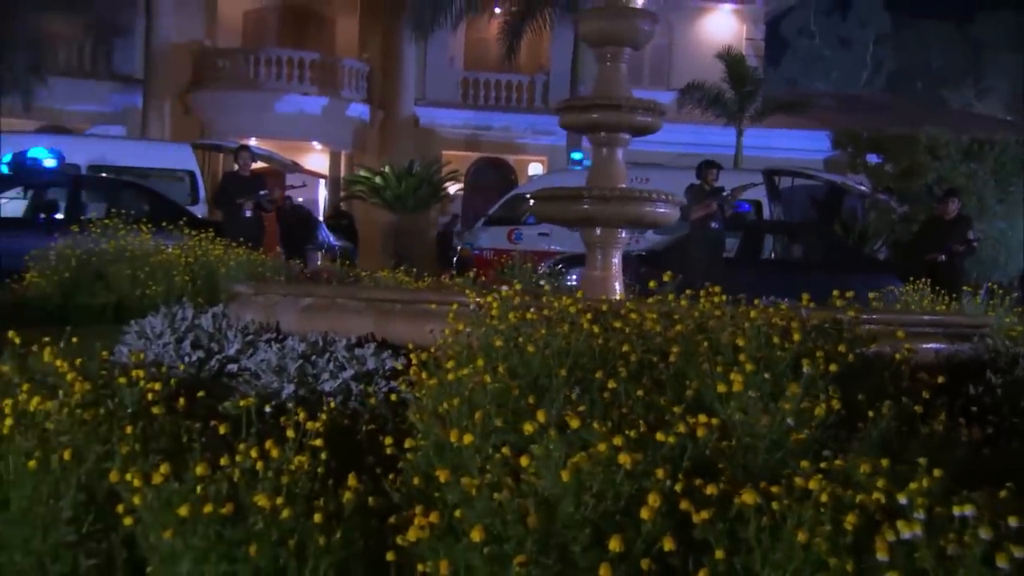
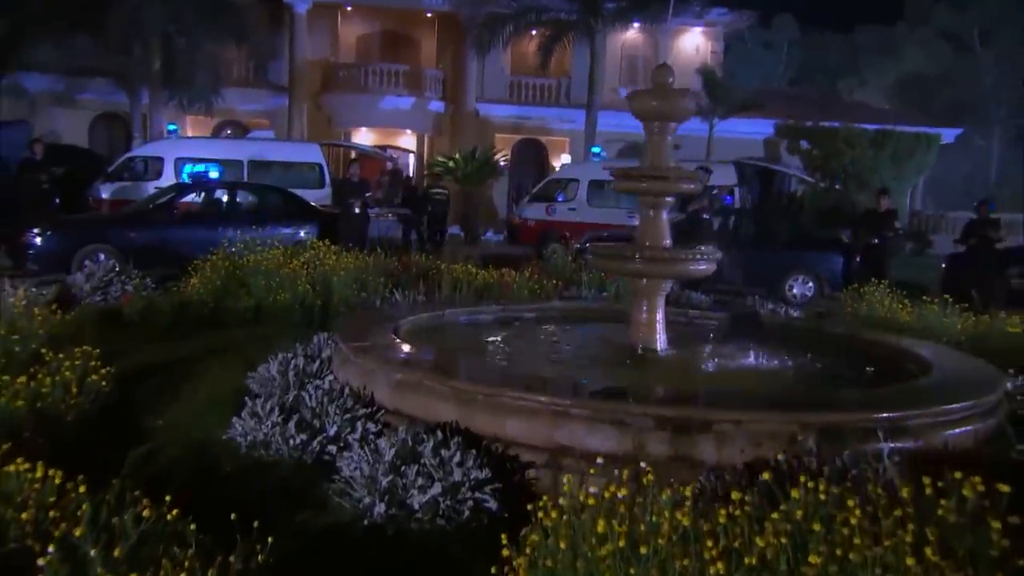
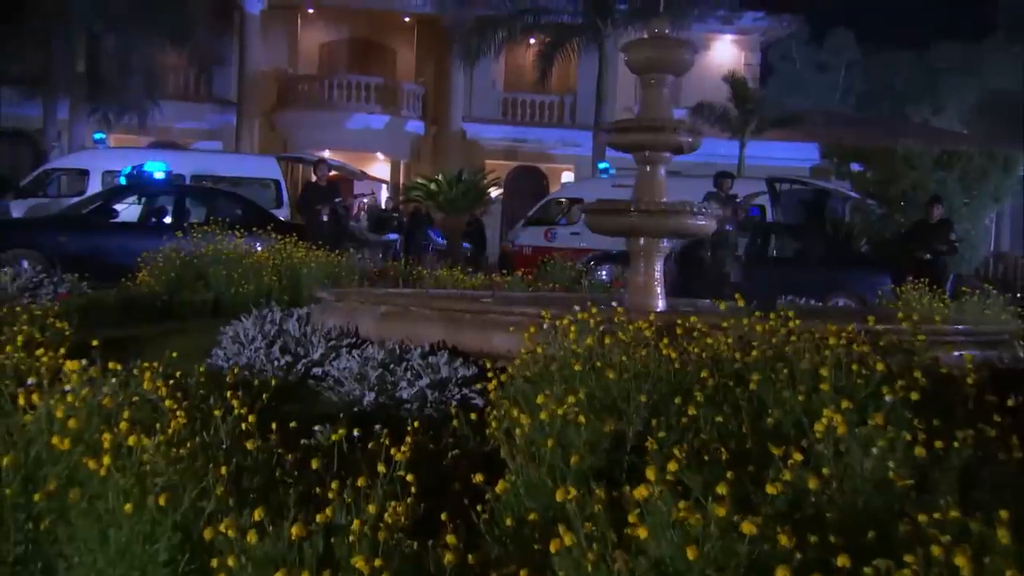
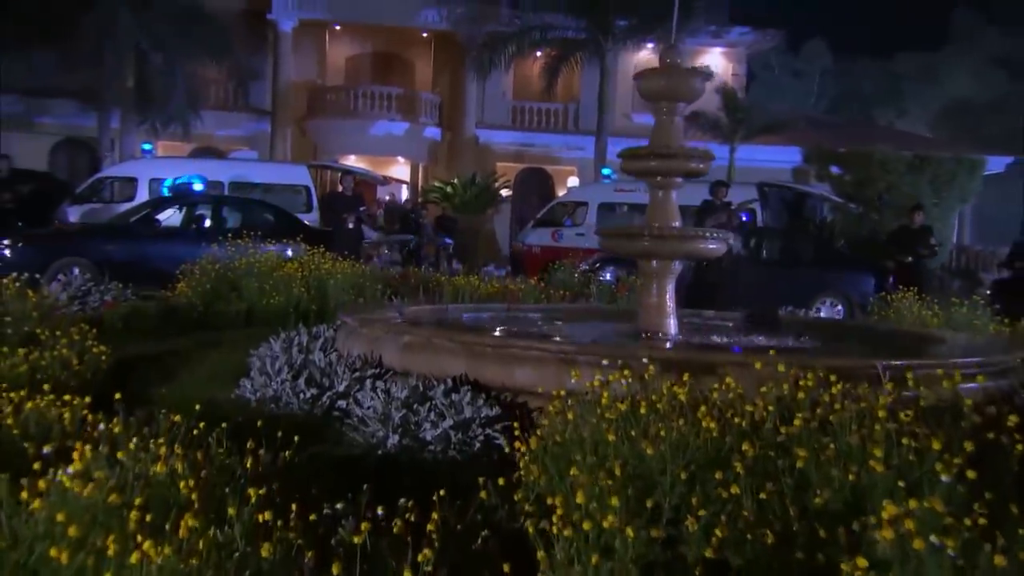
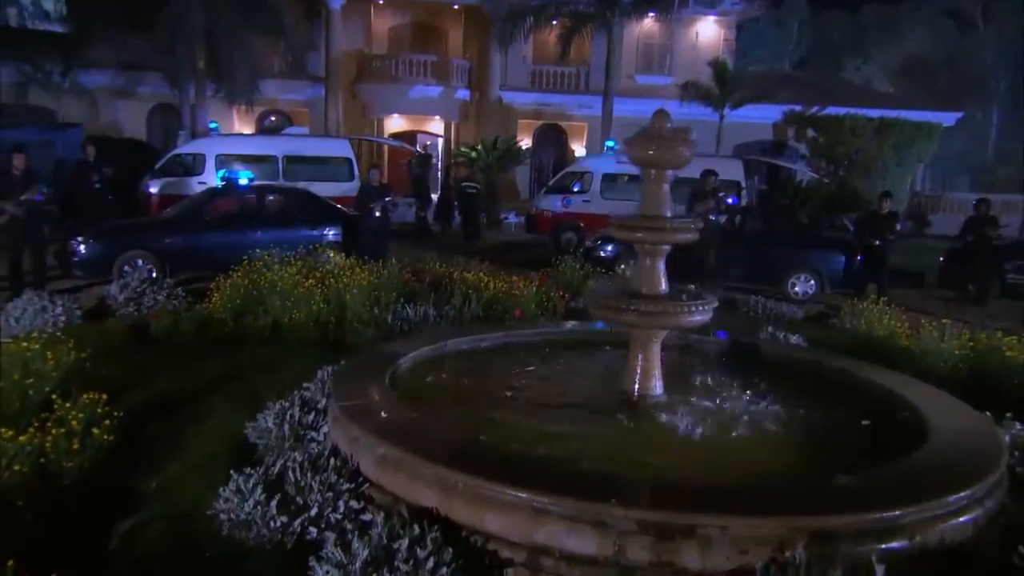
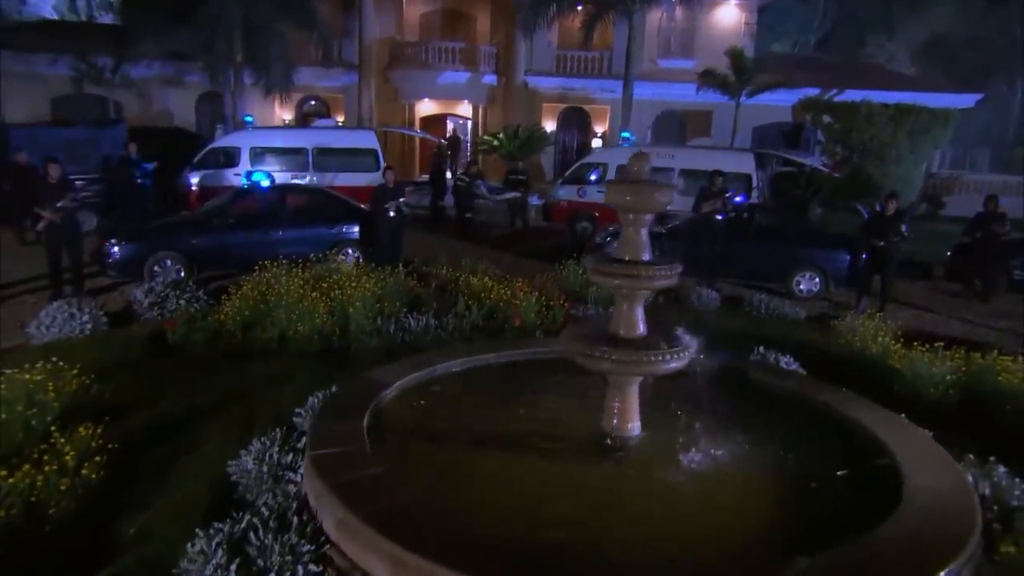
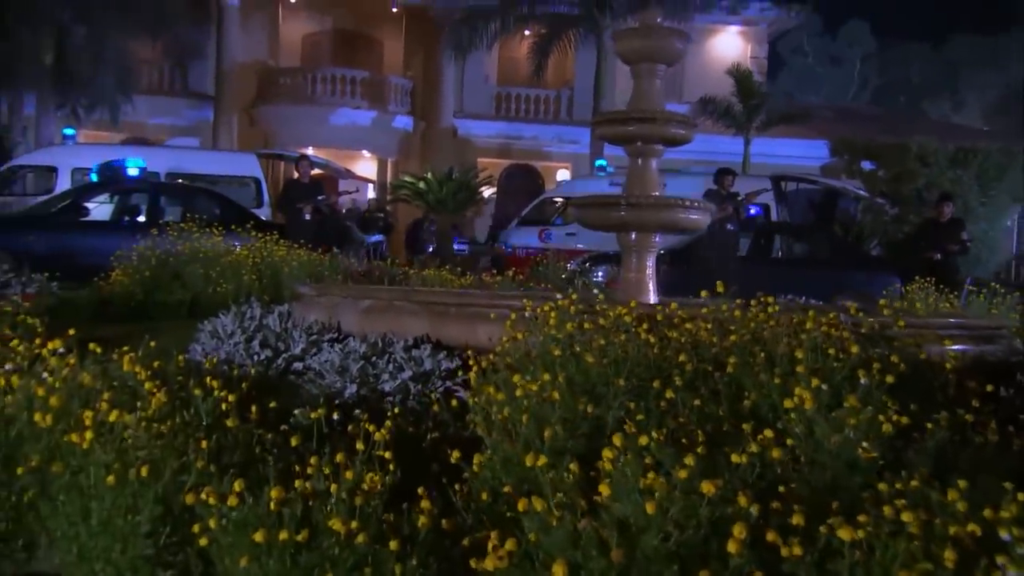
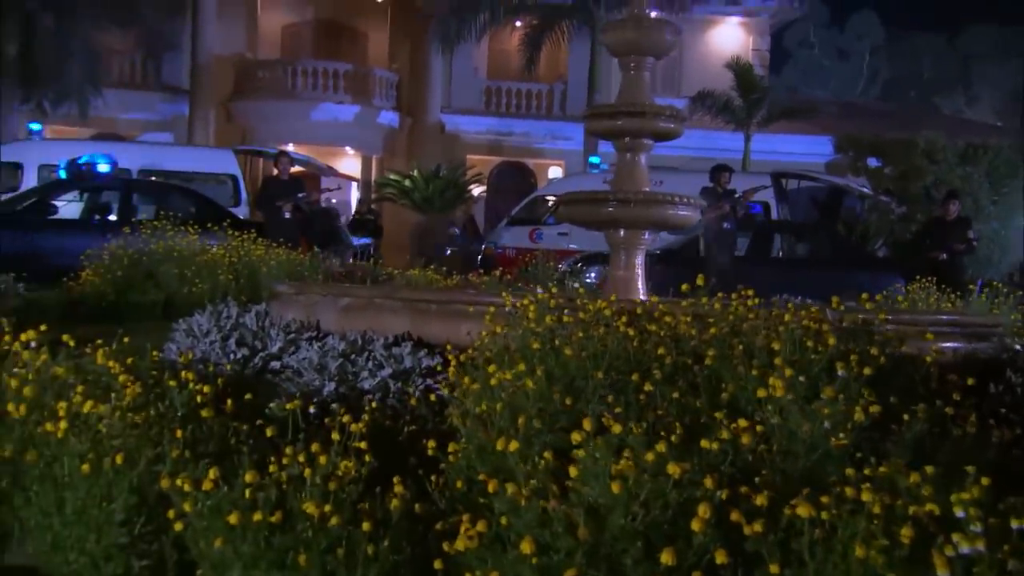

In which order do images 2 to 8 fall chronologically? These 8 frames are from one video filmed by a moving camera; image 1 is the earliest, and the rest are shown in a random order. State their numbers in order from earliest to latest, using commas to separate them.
8, 7, 3, 4, 2, 5, 6
